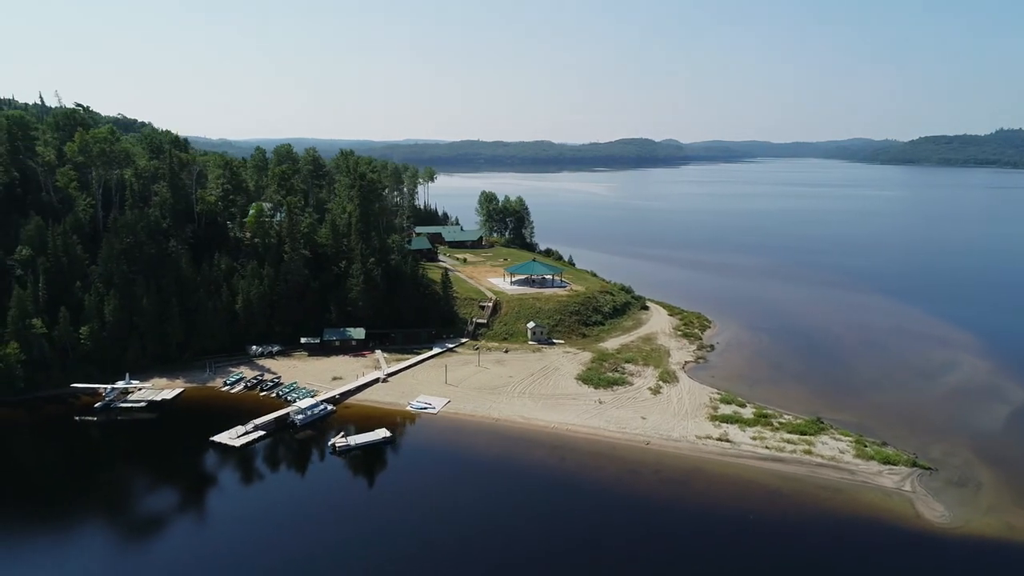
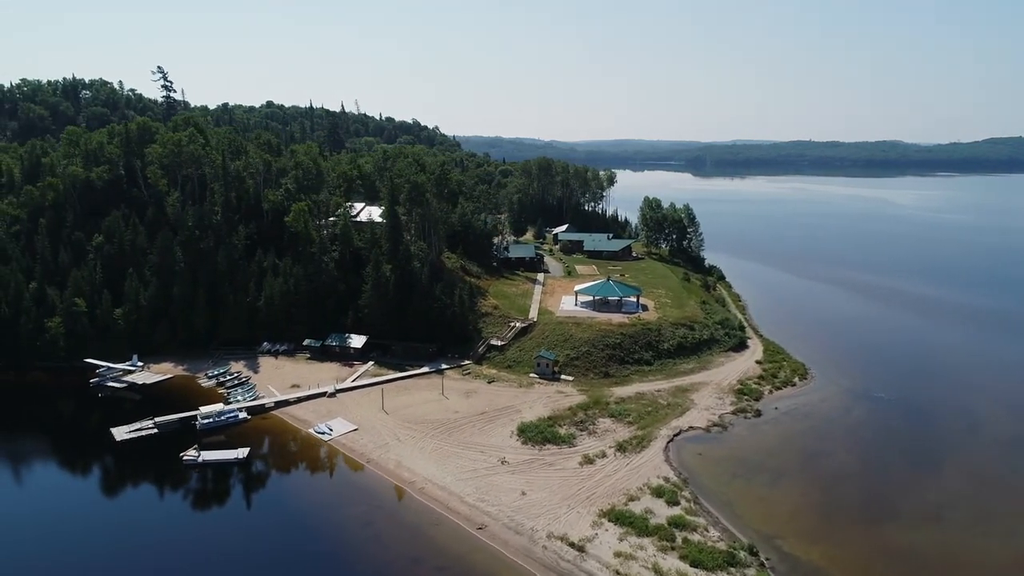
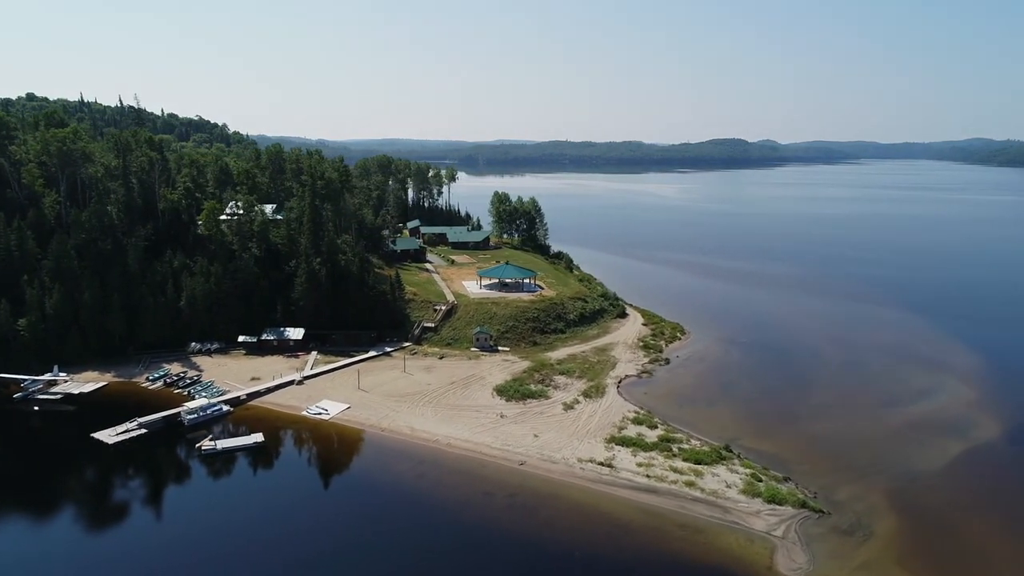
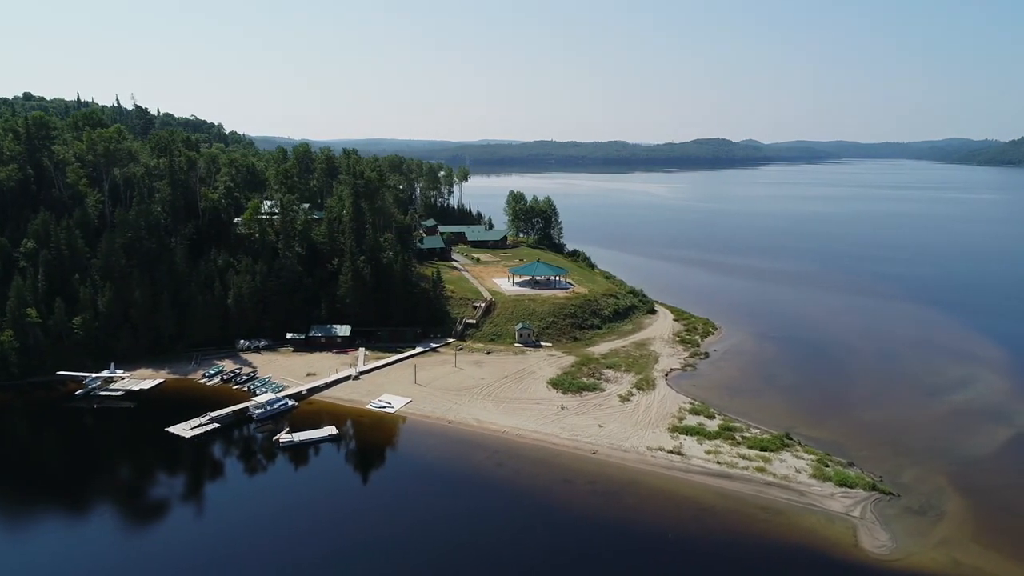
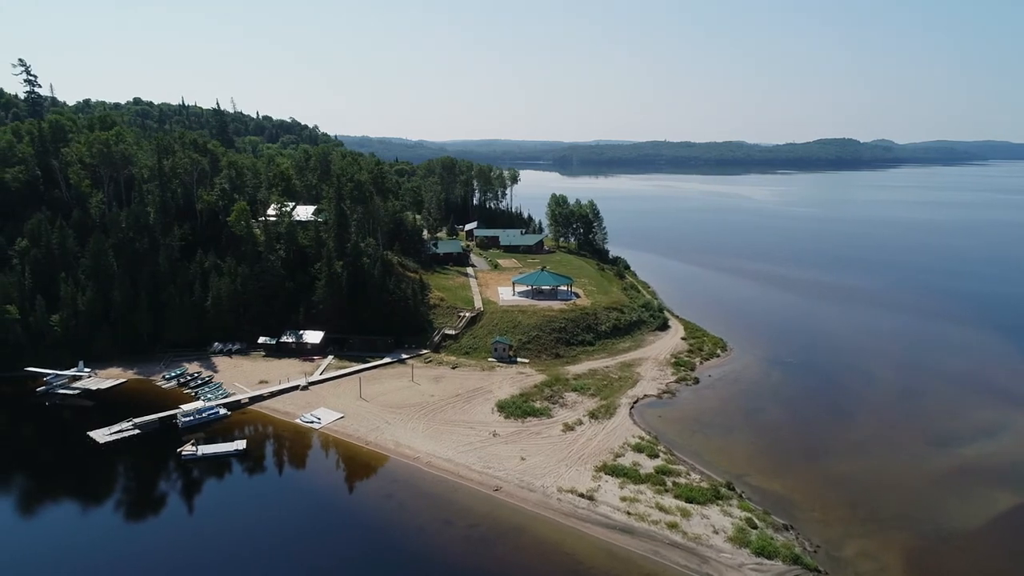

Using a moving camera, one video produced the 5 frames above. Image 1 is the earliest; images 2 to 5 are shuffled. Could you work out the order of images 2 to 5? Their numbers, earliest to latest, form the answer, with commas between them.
4, 3, 5, 2
